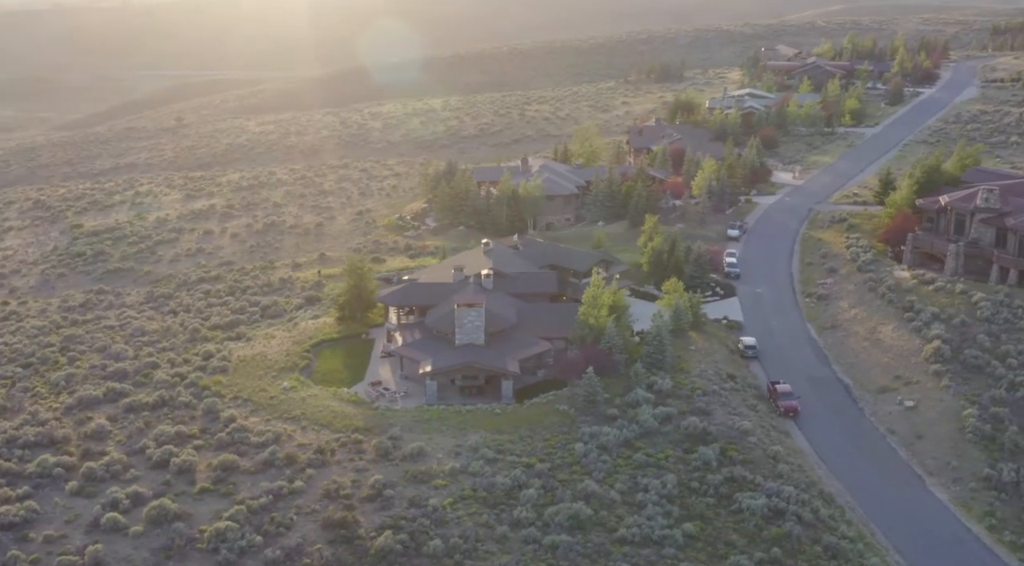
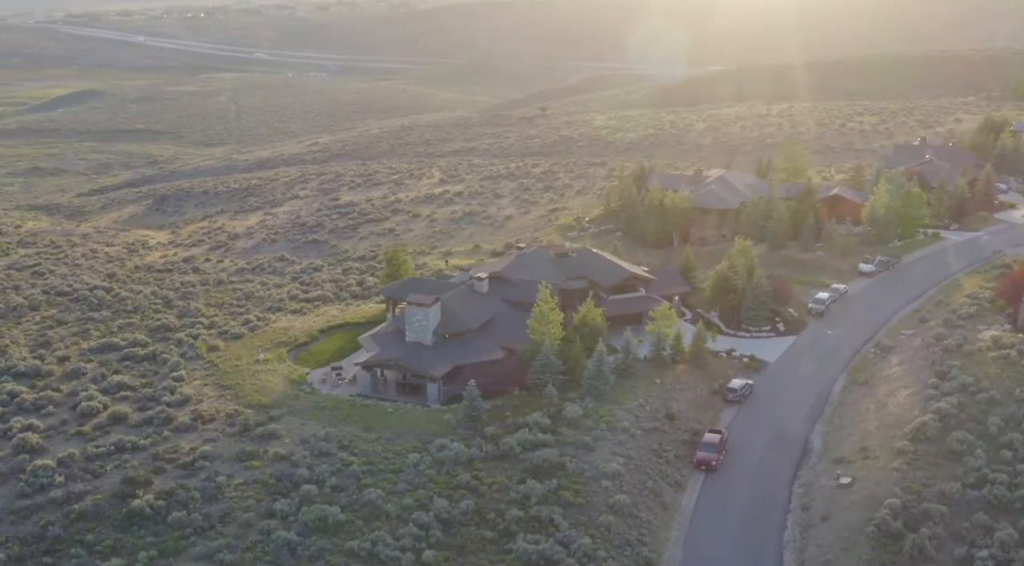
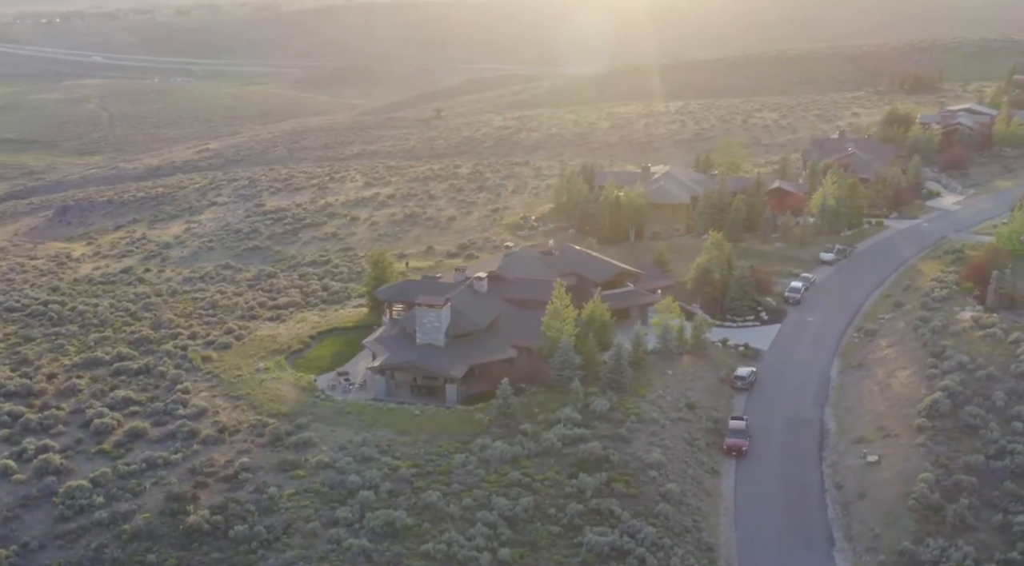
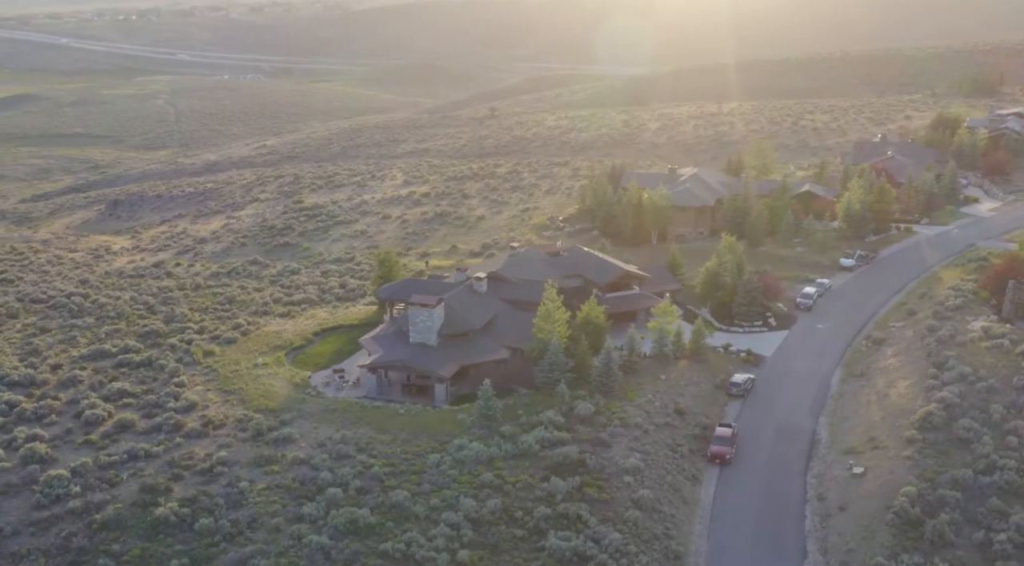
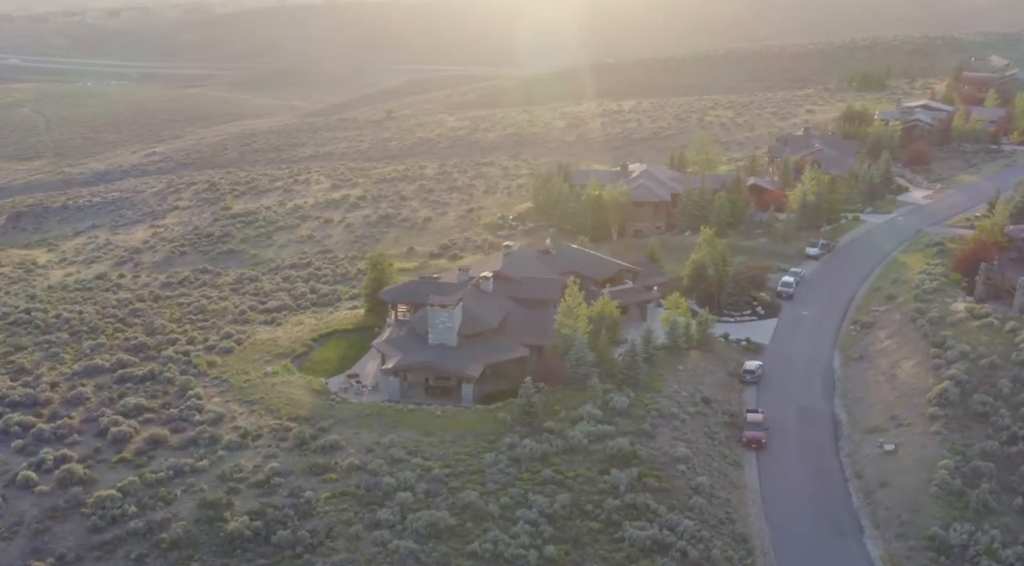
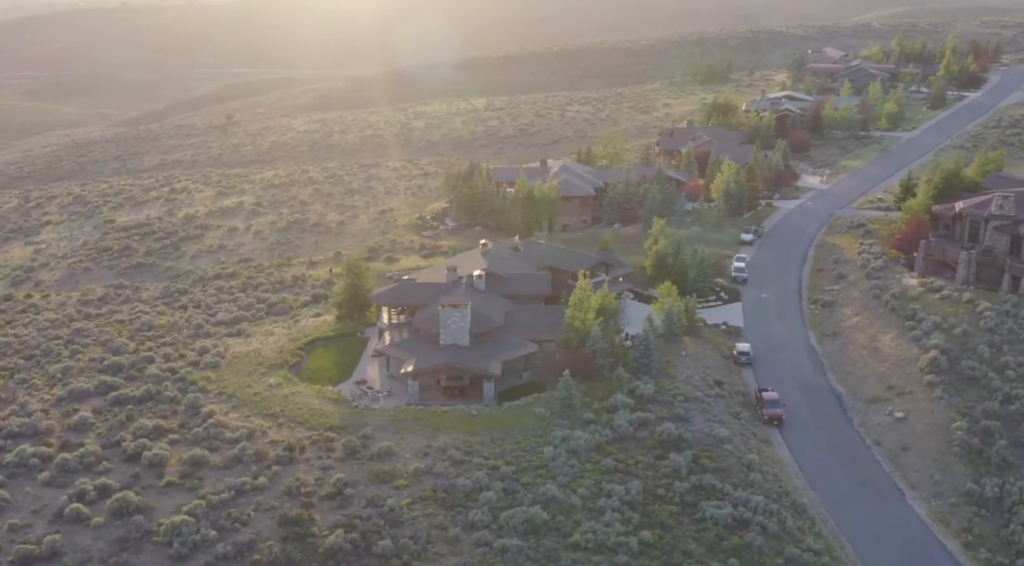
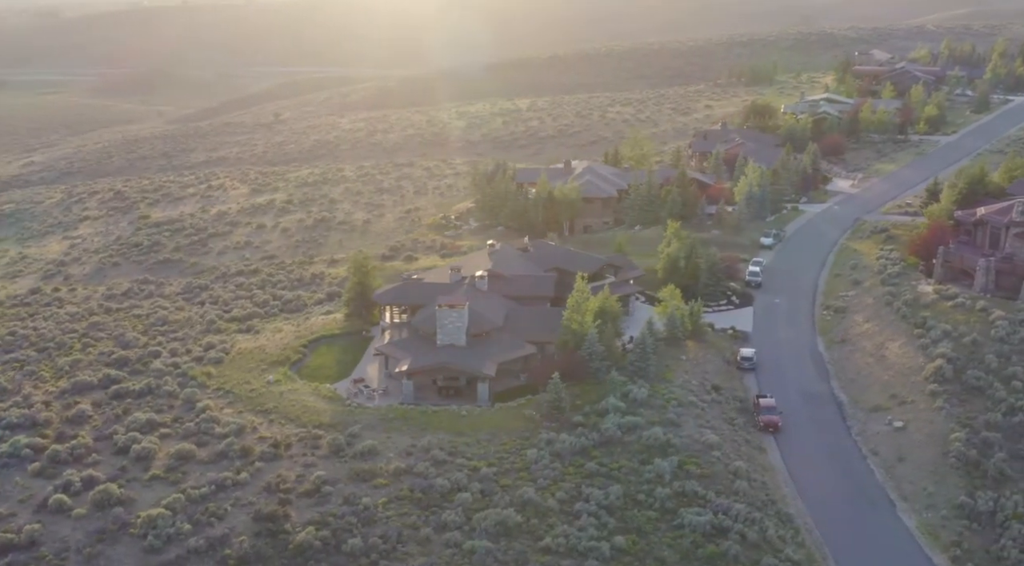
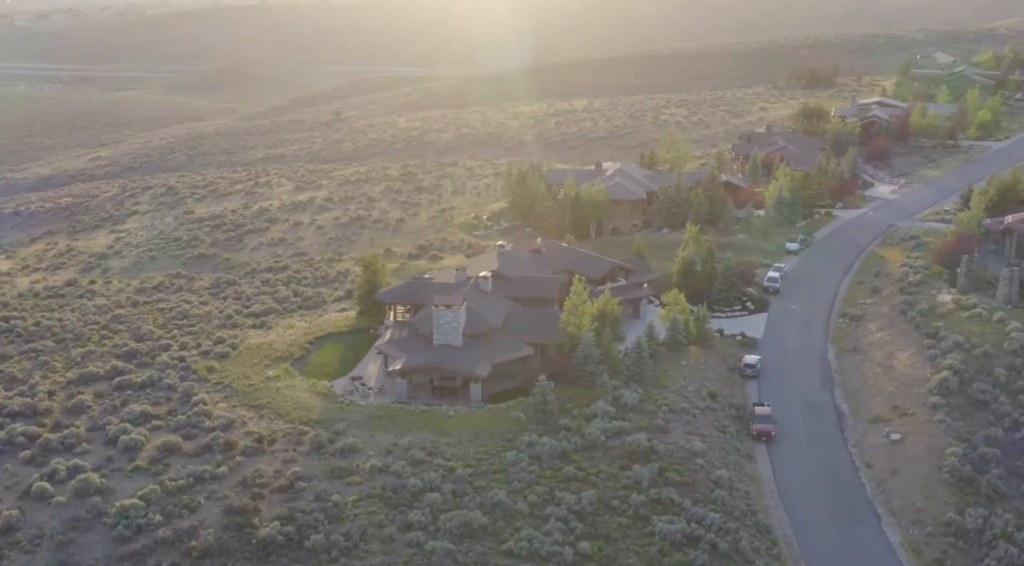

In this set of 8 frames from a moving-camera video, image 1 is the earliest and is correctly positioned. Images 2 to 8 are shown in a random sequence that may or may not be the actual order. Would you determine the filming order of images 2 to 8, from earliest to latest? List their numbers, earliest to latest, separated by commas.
6, 7, 8, 5, 3, 4, 2
